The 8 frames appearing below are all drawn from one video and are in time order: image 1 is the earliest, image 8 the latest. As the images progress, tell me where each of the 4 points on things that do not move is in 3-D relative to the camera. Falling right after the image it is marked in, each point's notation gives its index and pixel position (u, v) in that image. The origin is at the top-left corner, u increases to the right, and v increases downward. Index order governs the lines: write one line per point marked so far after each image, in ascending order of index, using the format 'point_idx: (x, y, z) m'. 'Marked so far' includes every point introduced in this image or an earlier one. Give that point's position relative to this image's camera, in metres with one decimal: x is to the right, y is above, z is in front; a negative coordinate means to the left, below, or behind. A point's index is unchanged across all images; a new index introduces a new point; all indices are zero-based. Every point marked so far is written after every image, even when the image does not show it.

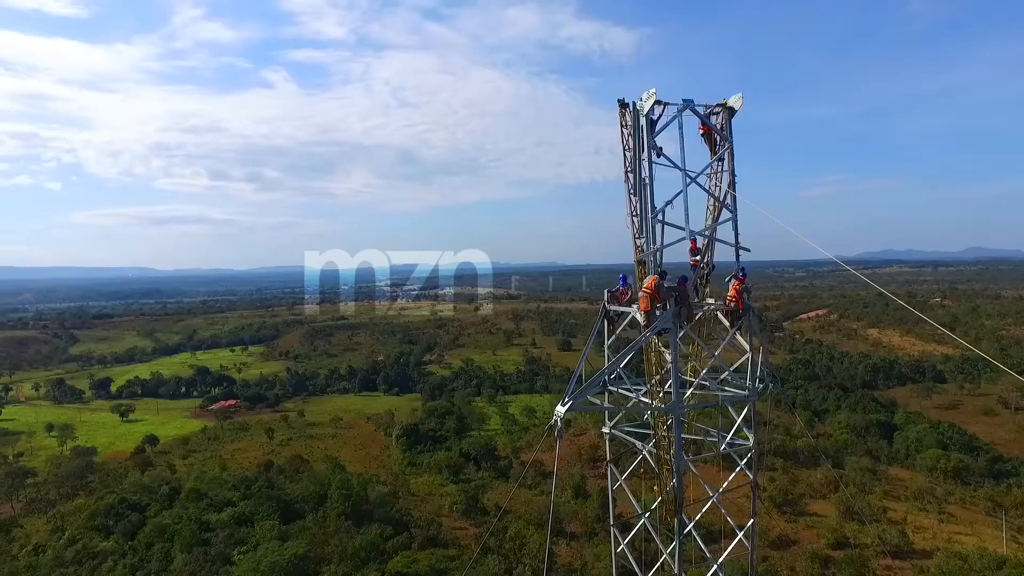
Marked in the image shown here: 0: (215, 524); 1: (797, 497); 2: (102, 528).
0: (-8.0, -6.5, +19.0) m
1: (+7.0, -4.9, +16.2) m
2: (-11.4, -6.7, +19.4) m
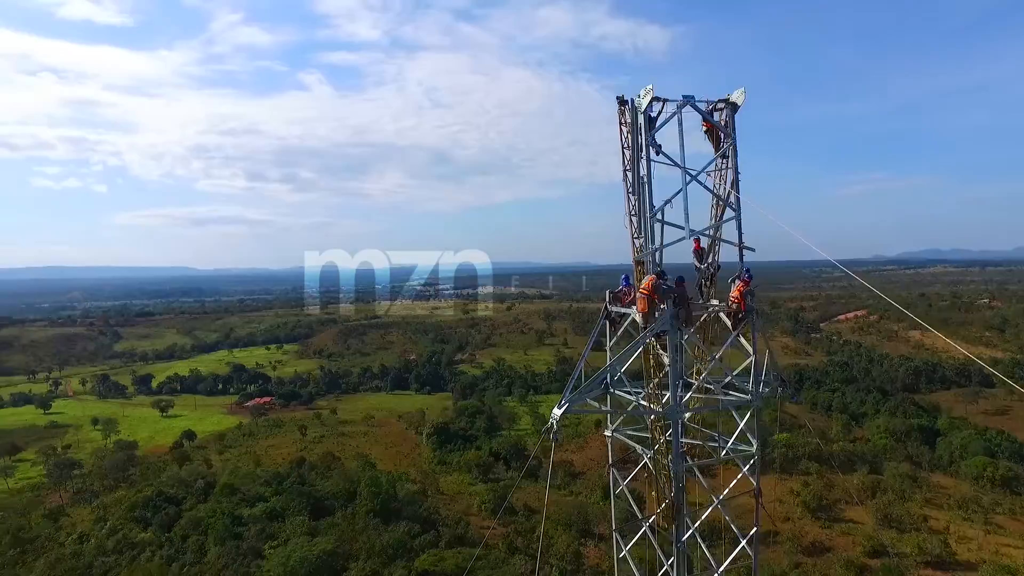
0: (-7.3, -6.5, +19.3) m
1: (+7.5, -4.9, +15.8) m
2: (-10.7, -6.7, +20.0) m
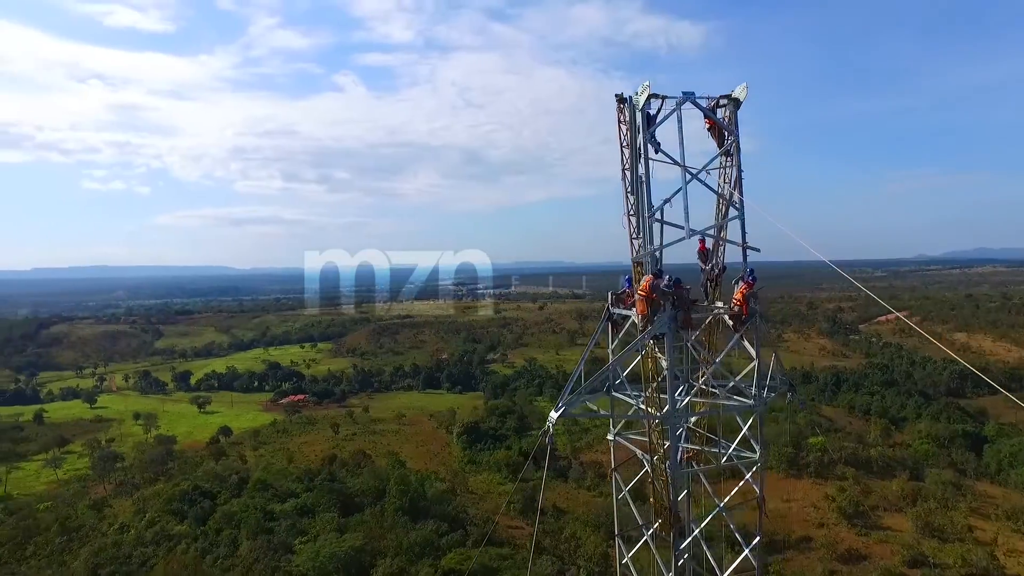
0: (-6.6, -6.5, +19.7) m
1: (+8.0, -5.0, +15.4) m
2: (-9.9, -6.7, +20.5) m
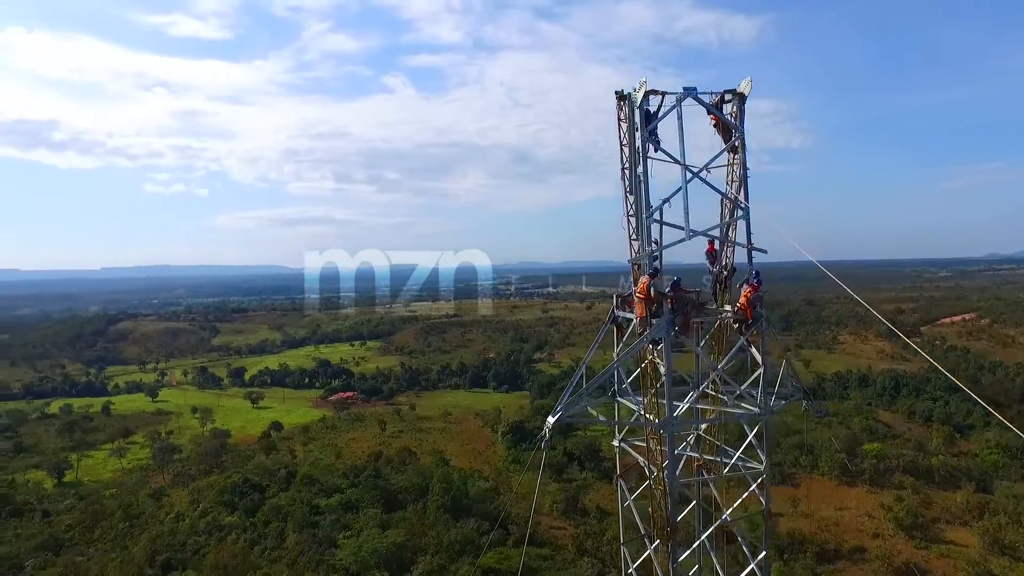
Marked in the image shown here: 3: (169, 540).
0: (-5.5, -6.5, +20.1) m
1: (+8.8, -5.0, +14.7) m
2: (-8.8, -6.6, +21.1) m
3: (-9.2, -6.8, +18.5) m
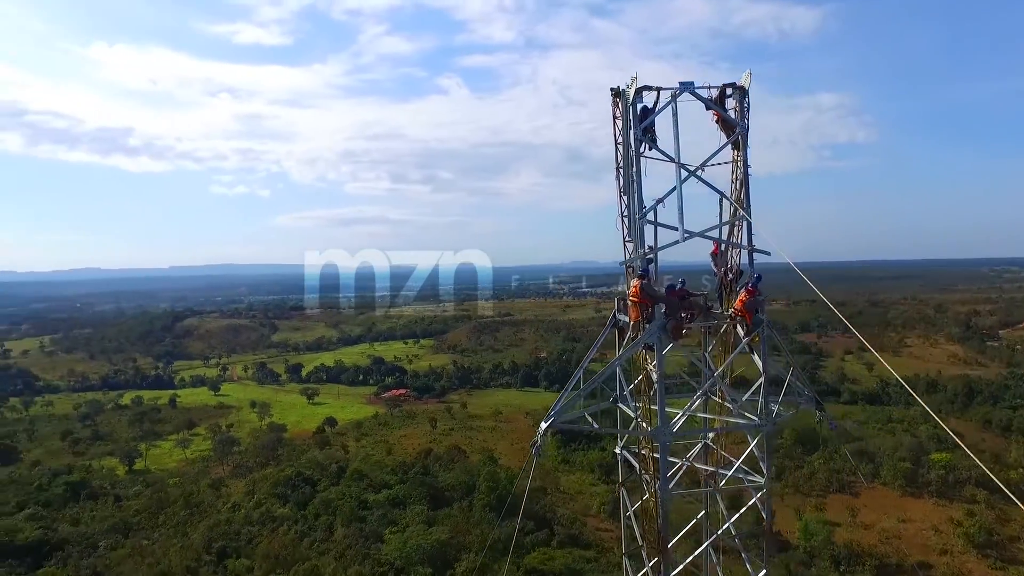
0: (-4.2, -6.4, +20.4) m
1: (+9.5, -5.0, +13.8) m
2: (-7.4, -6.6, +21.8) m
3: (-8.0, -6.7, +19.2) m
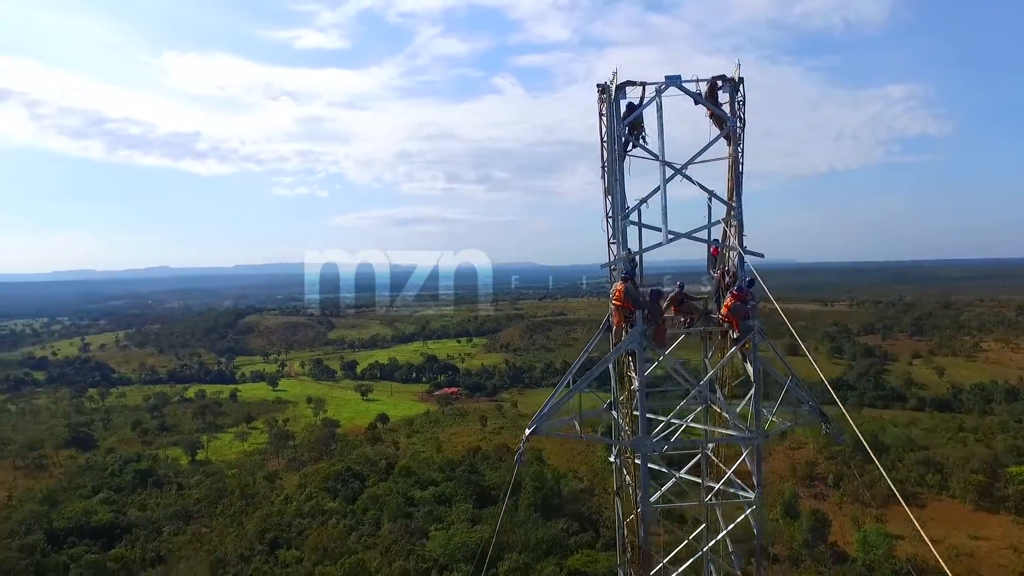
0: (-3.0, -6.4, +20.7) m
1: (+10.1, -5.1, +12.8) m
2: (-6.0, -6.6, +22.3) m
3: (-6.9, -6.7, +19.8) m
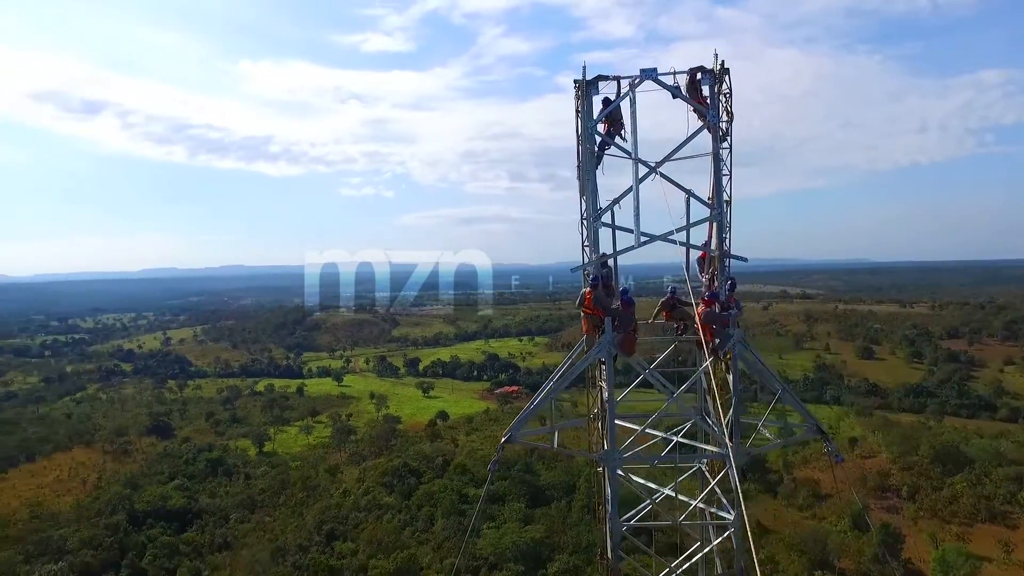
0: (-1.4, -6.4, +20.7) m
1: (+10.7, -5.1, +11.5) m
2: (-4.3, -6.5, +22.7) m
3: (-5.4, -6.7, +20.3) m
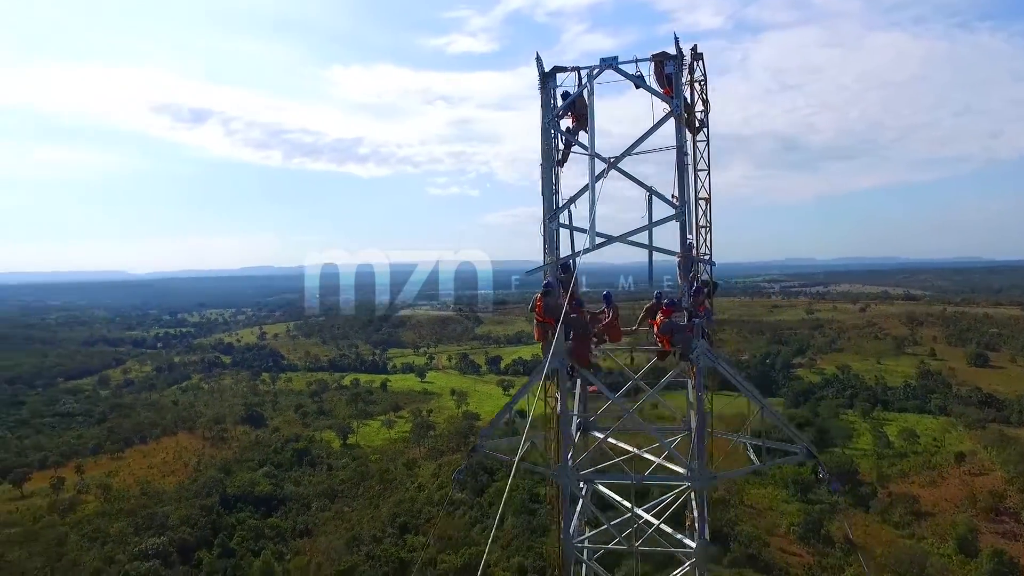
0: (+0.6, -6.3, +20.5) m
1: (+11.4, -5.1, +9.7) m
2: (-2.0, -6.4, +22.8) m
3: (-3.4, -6.5, +20.6) m
